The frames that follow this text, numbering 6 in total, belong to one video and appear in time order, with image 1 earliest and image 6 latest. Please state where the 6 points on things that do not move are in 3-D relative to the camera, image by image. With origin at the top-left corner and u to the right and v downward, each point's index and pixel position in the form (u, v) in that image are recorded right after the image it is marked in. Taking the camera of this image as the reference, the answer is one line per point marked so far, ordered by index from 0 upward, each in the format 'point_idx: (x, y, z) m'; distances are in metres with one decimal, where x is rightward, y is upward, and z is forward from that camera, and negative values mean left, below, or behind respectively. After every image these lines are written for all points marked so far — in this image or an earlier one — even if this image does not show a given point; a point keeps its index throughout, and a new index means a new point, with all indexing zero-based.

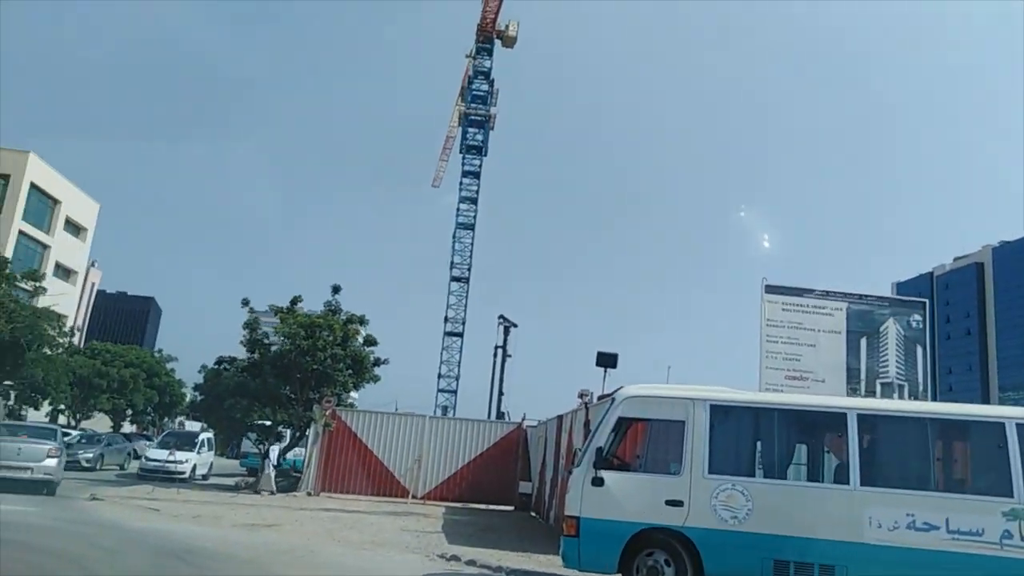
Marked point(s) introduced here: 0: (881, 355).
0: (+7.1, -1.3, +14.6) m
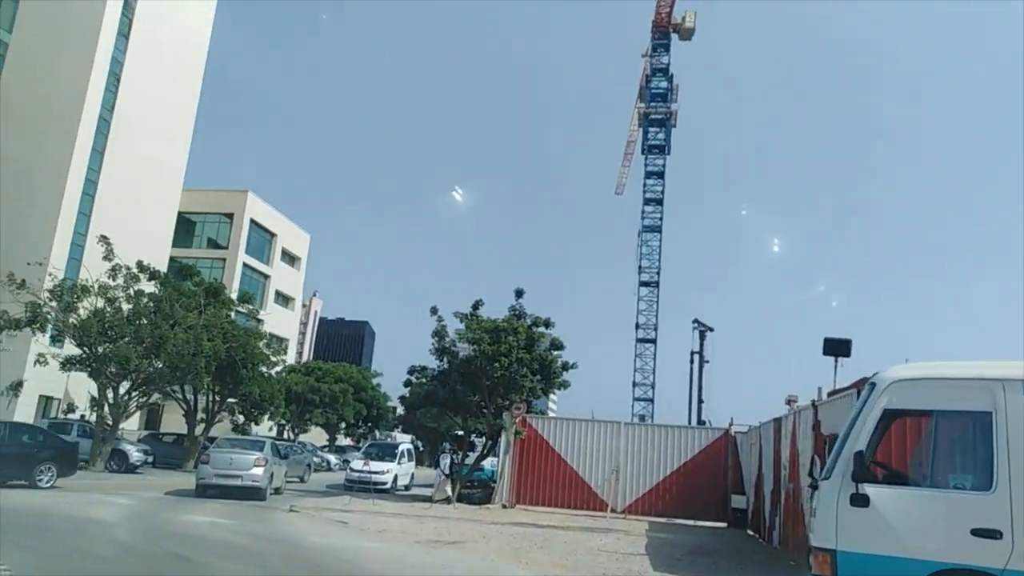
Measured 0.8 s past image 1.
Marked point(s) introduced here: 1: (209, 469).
0: (+10.2, -0.6, +10.8) m
1: (-7.8, -4.8, +20.0) m
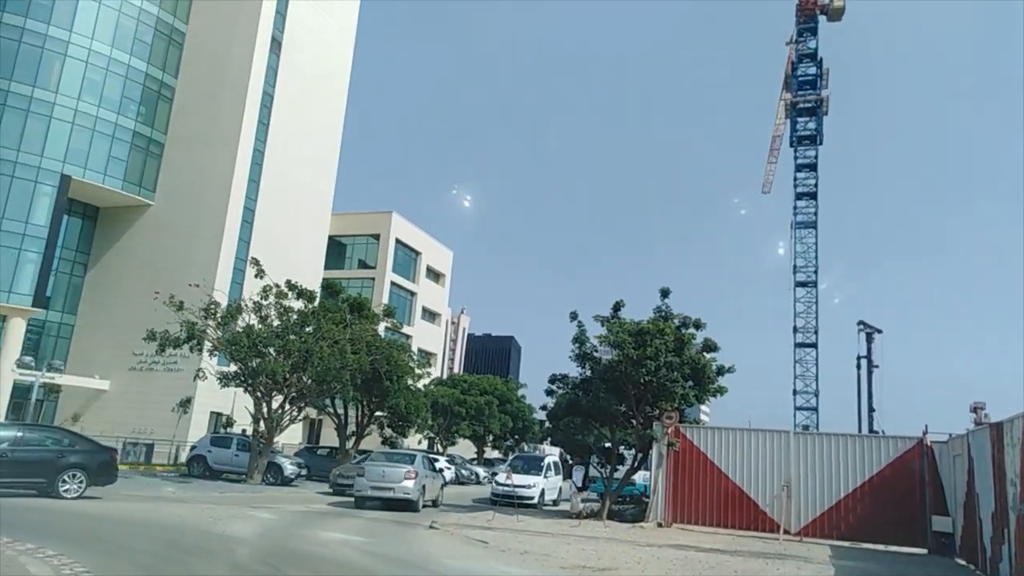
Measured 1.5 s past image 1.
0: (+11.9, 0.0, +7.3) m
1: (-4.0, -5.0, +19.7) m
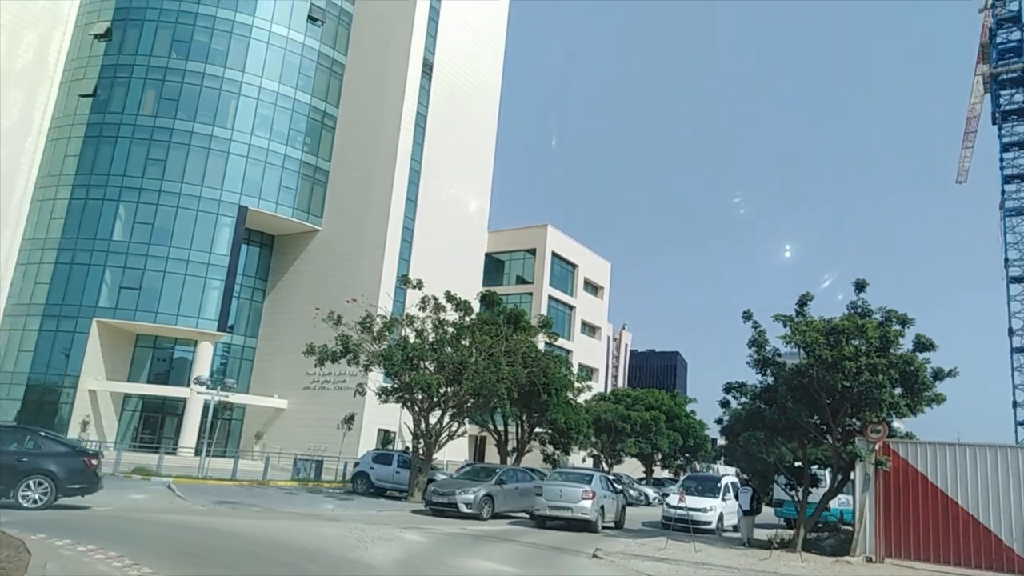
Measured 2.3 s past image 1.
0: (+12.8, +0.8, +3.0) m
1: (+0.1, -5.2, +18.2) m
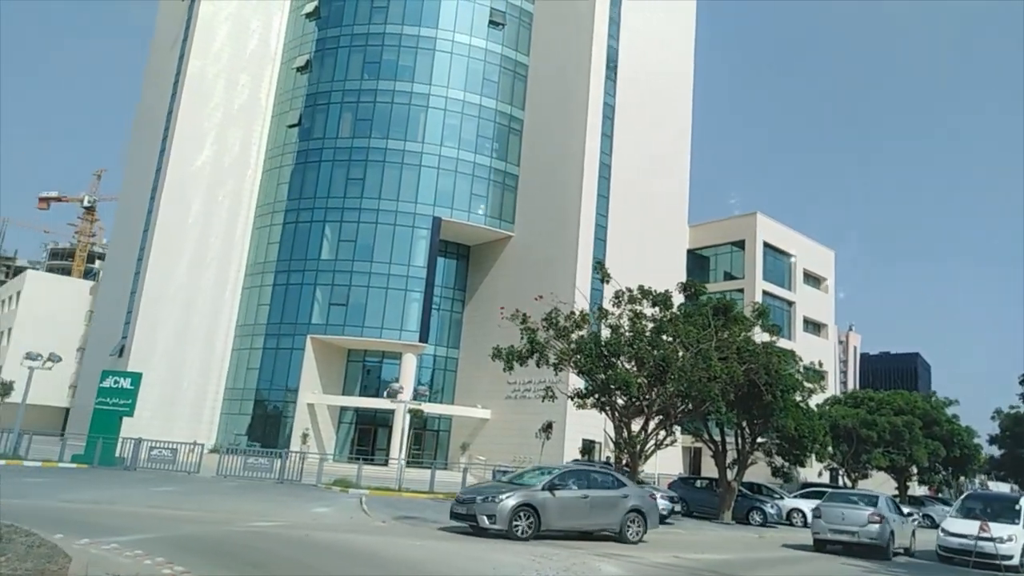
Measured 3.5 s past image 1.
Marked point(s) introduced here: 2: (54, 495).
0: (+12.3, +2.3, -3.2) m
1: (+4.5, -4.6, +14.7) m
2: (-11.4, -5.1, +18.7) m
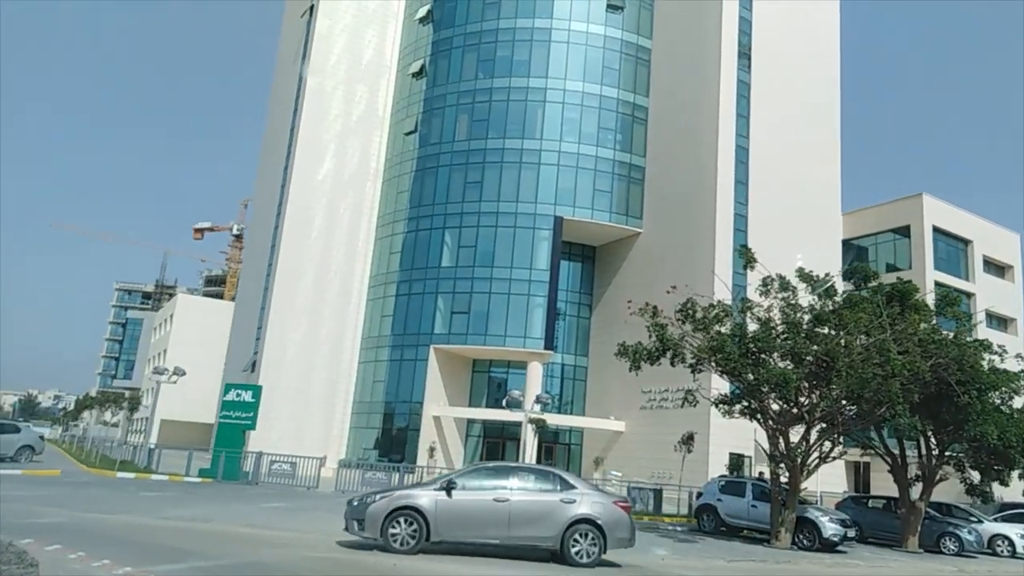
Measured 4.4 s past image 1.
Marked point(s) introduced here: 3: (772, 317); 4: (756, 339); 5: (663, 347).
0: (+10.9, +3.4, -7.7) m
1: (+6.6, -4.0, +11.1) m
2: (-8.3, -5.2, +17.8) m
3: (+6.8, -0.7, +19.7) m
4: (+6.0, -1.3, +18.2) m
5: (+3.9, -1.5, +19.0) m
